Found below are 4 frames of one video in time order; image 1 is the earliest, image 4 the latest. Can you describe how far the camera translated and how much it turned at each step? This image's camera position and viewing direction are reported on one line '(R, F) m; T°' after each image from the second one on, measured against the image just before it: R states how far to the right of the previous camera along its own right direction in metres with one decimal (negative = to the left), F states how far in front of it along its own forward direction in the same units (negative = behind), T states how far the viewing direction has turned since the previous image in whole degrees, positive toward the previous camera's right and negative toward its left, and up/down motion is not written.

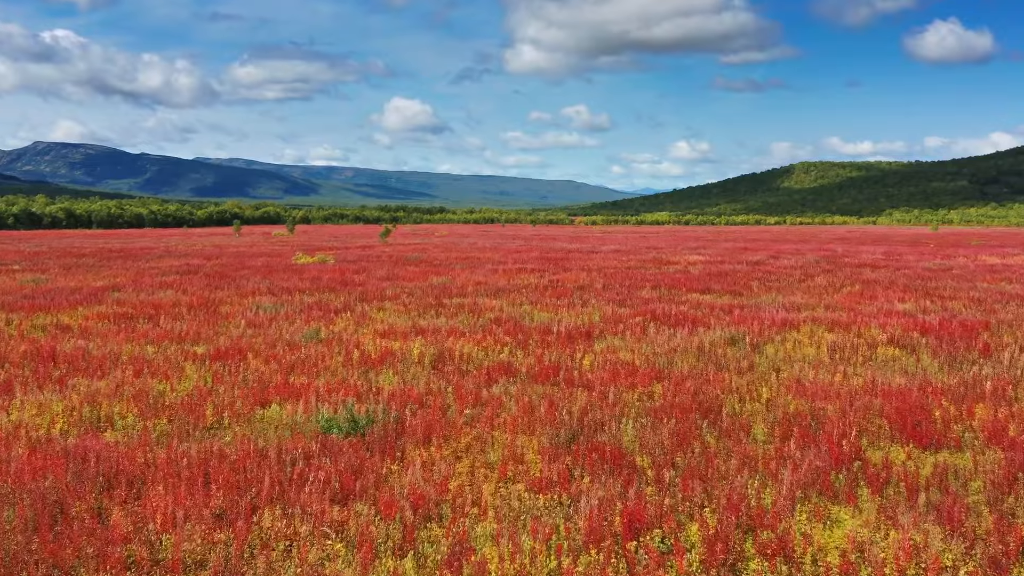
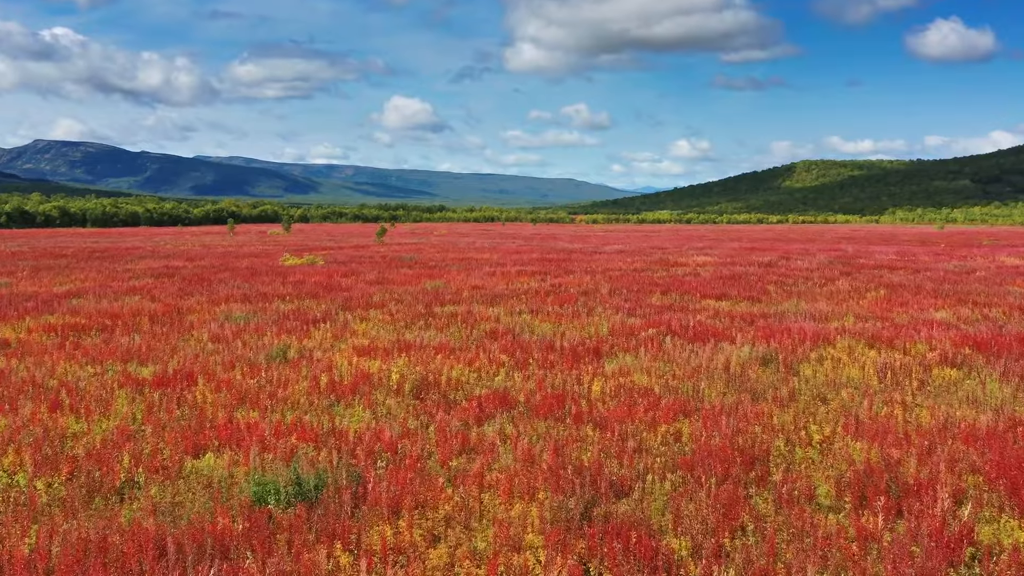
(0.0, +1.1) m; 0°
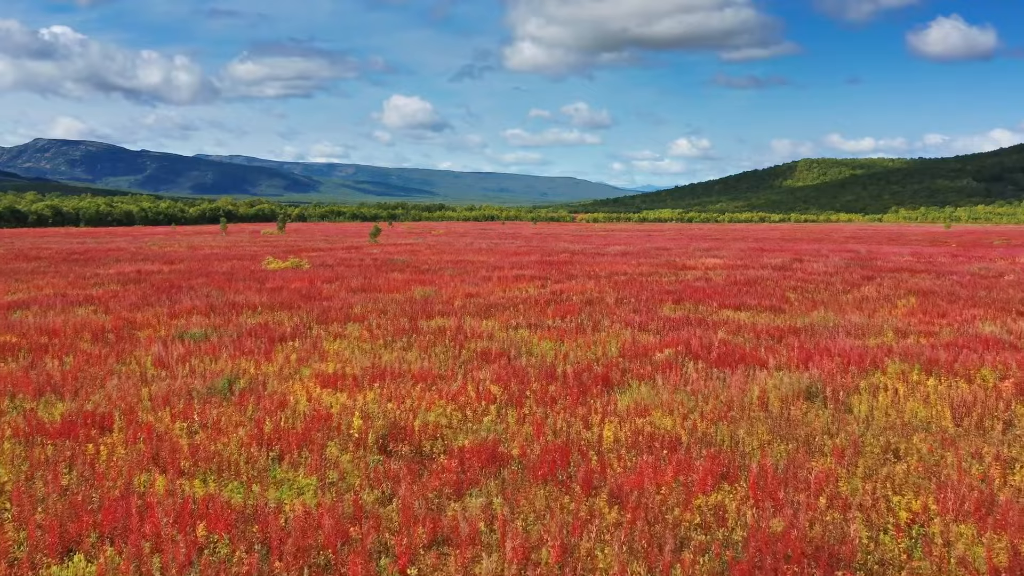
(+0.1, +1.3) m; 0°
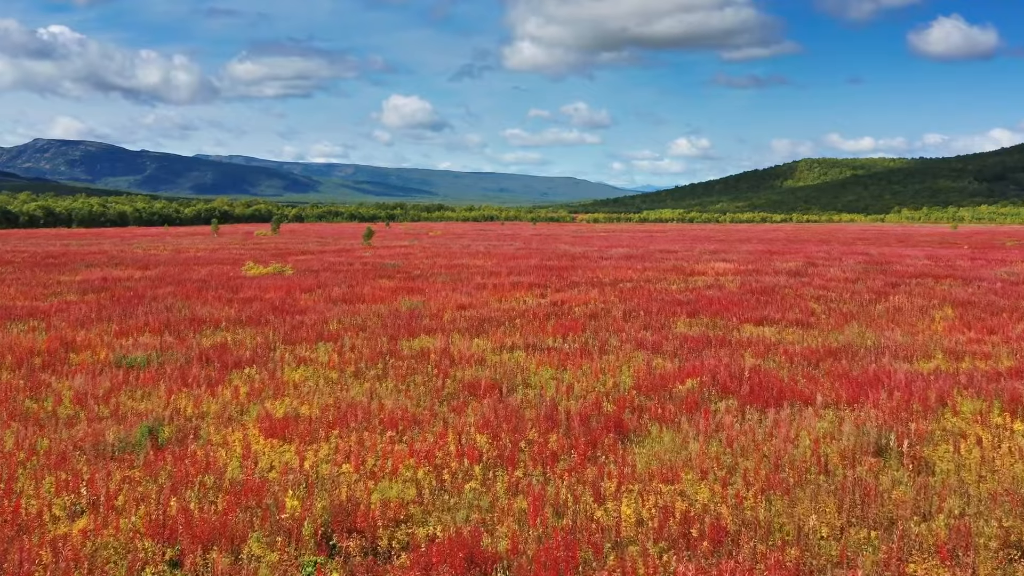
(+0.1, +1.3) m; 0°
